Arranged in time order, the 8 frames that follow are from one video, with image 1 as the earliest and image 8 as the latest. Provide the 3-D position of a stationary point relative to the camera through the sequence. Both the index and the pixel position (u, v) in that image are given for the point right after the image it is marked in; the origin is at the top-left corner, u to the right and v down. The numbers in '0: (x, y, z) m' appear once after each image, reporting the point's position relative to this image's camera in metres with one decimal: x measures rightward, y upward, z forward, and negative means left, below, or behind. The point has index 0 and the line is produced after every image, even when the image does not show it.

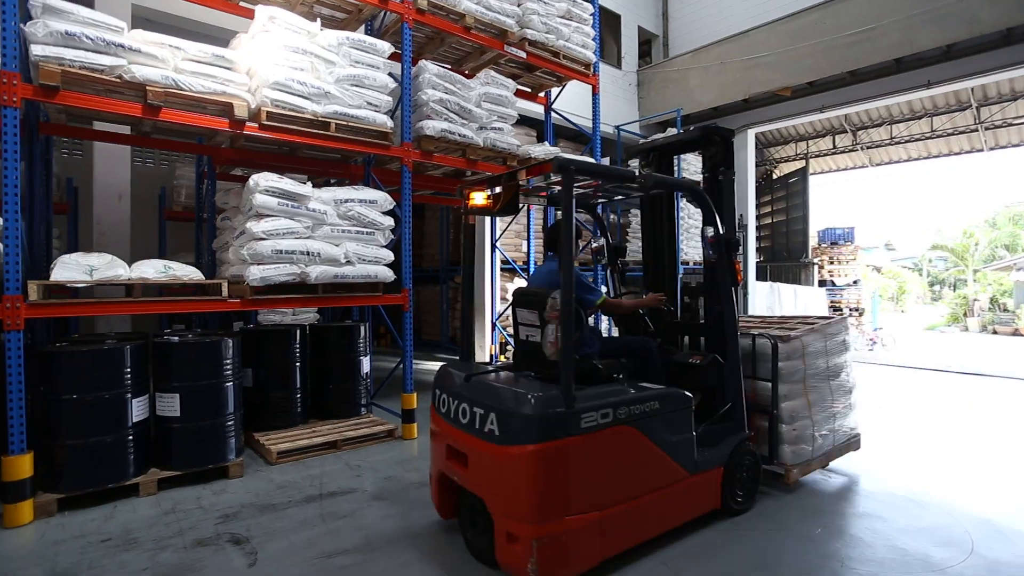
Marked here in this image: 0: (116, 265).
0: (-3.2, +0.2, +4.5) m
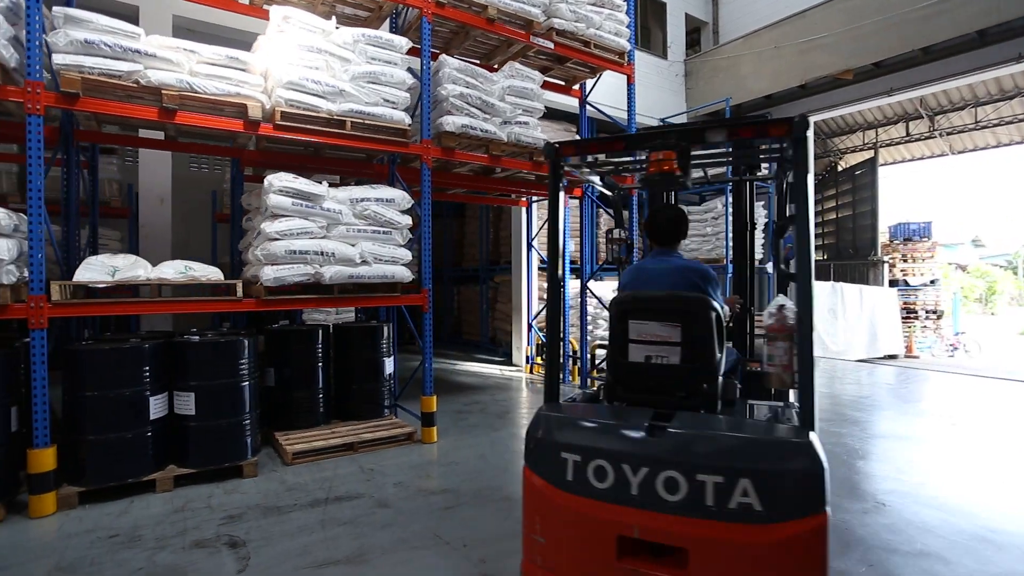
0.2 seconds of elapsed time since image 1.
0: (-3.1, +0.2, +4.7) m
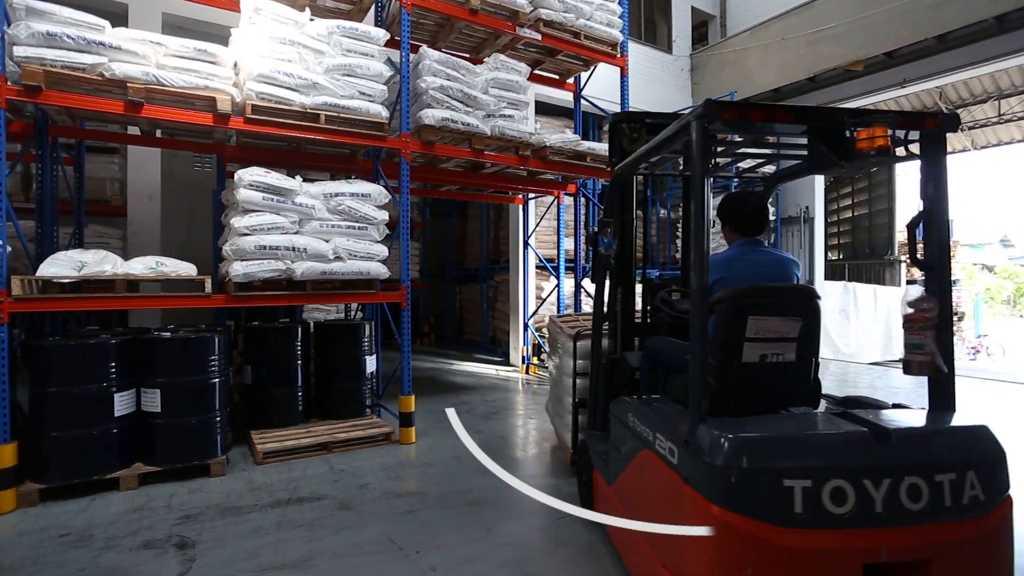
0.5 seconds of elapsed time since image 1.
0: (-3.3, +0.2, +4.6) m
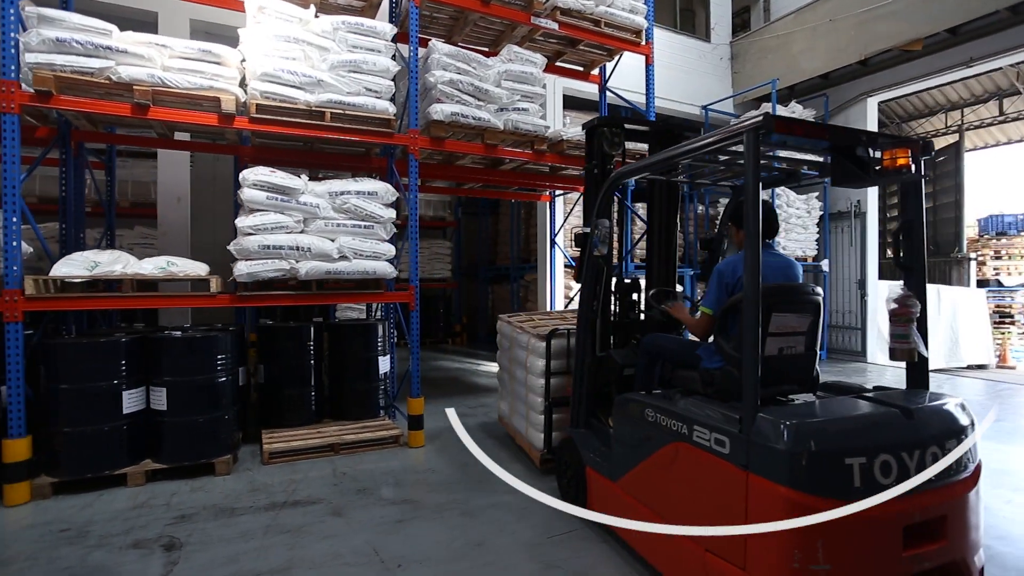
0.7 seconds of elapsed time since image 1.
0: (-3.3, +0.2, +4.7) m
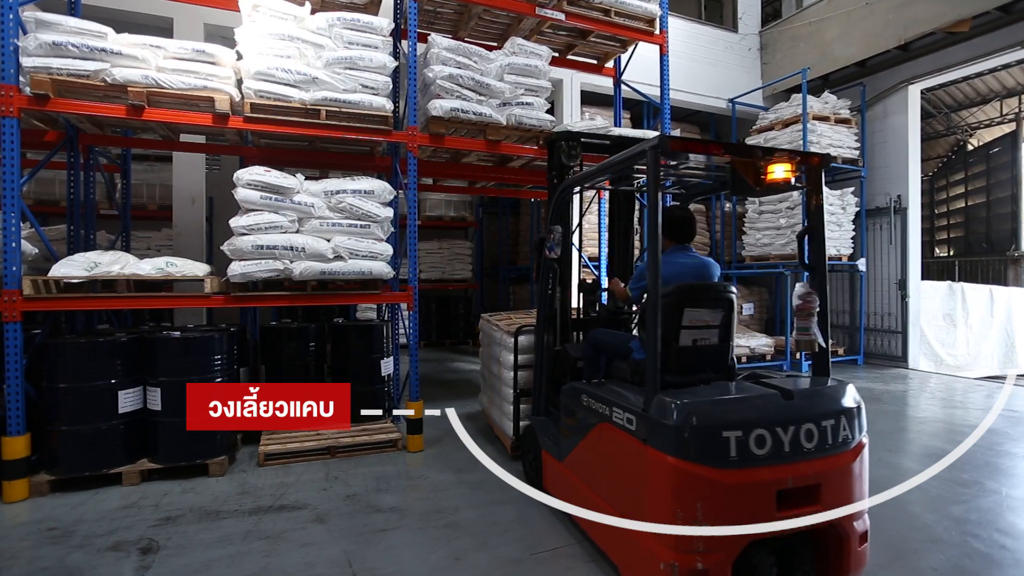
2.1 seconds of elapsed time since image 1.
0: (-3.3, +0.2, +4.7) m
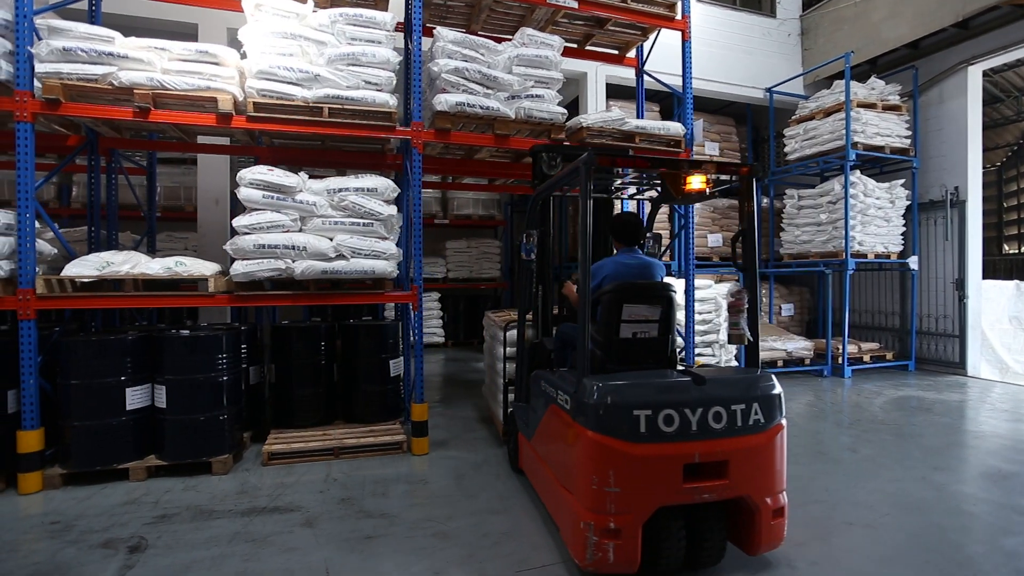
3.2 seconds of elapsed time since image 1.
0: (-3.3, +0.2, +4.8) m
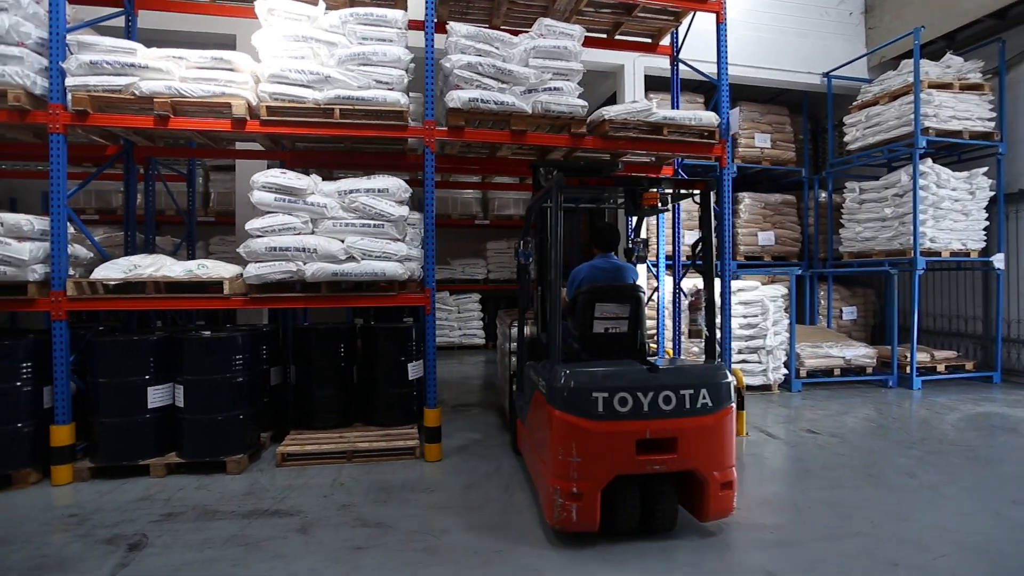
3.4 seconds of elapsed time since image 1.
0: (-3.2, +0.2, +5.0) m
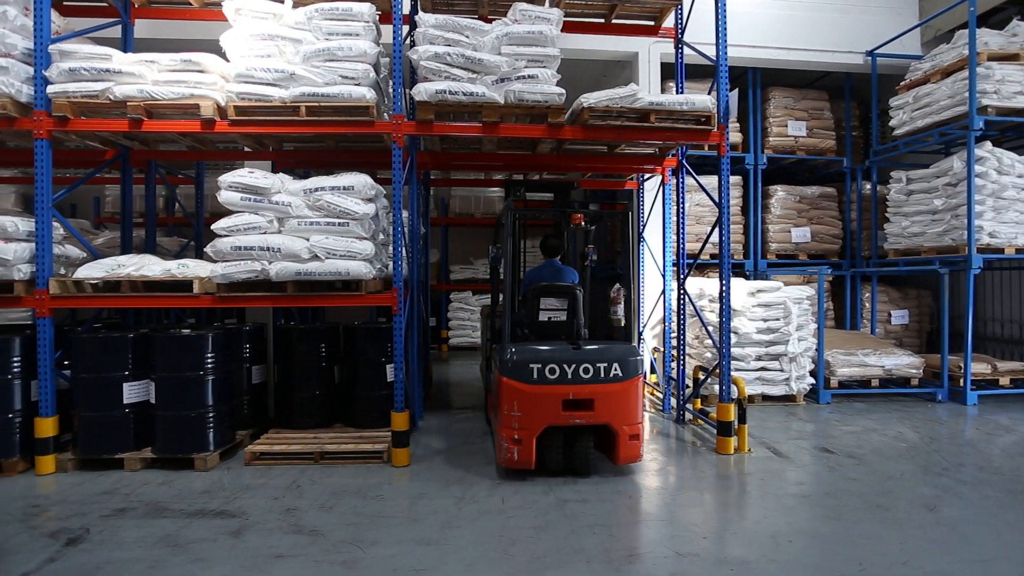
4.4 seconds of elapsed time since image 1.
0: (-3.5, +0.2, +5.2) m
